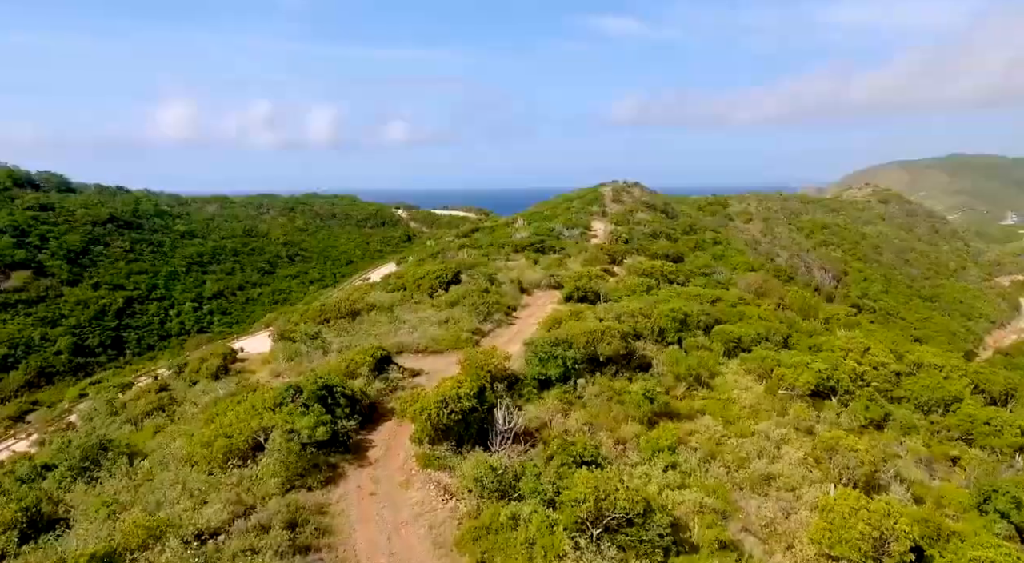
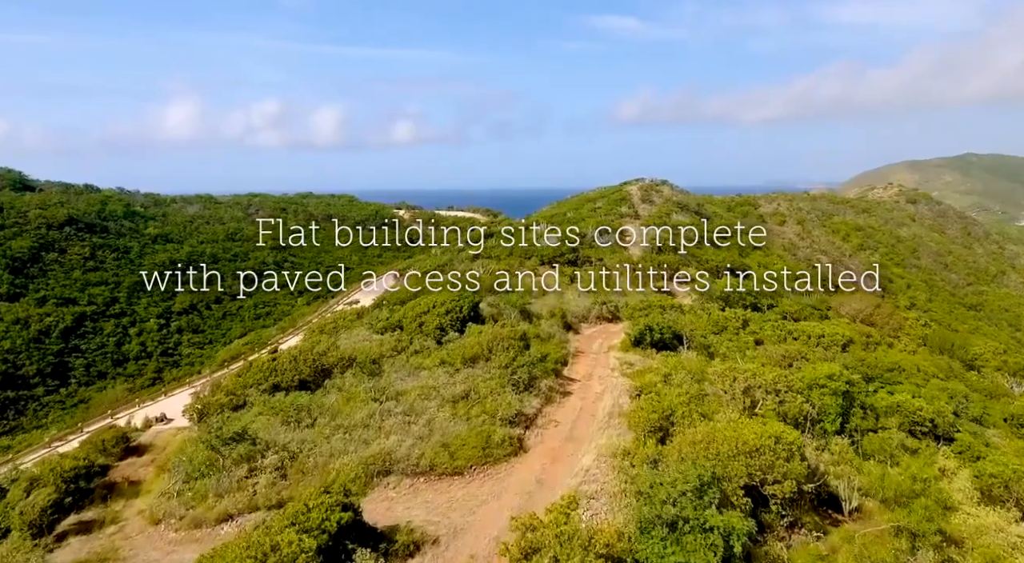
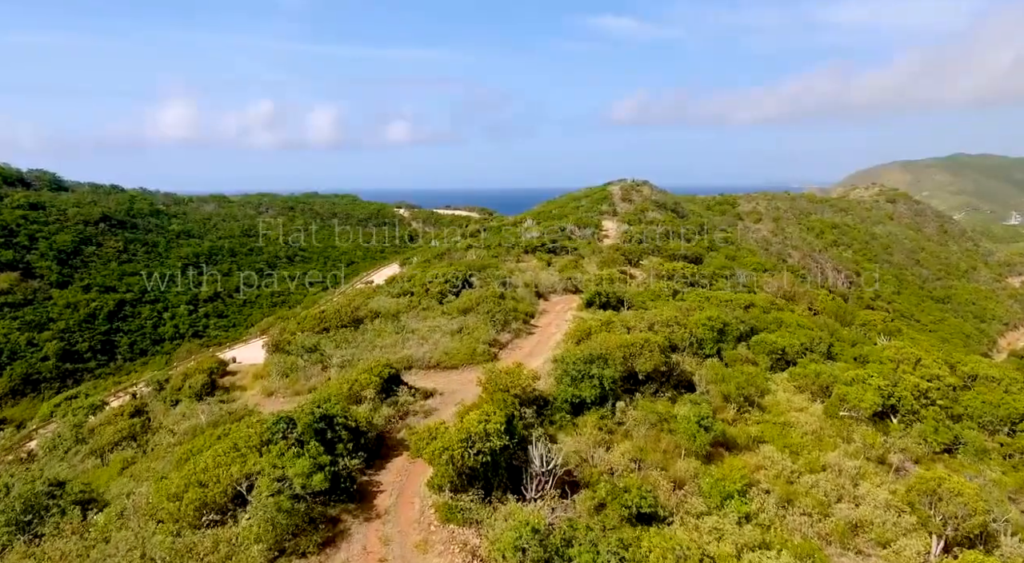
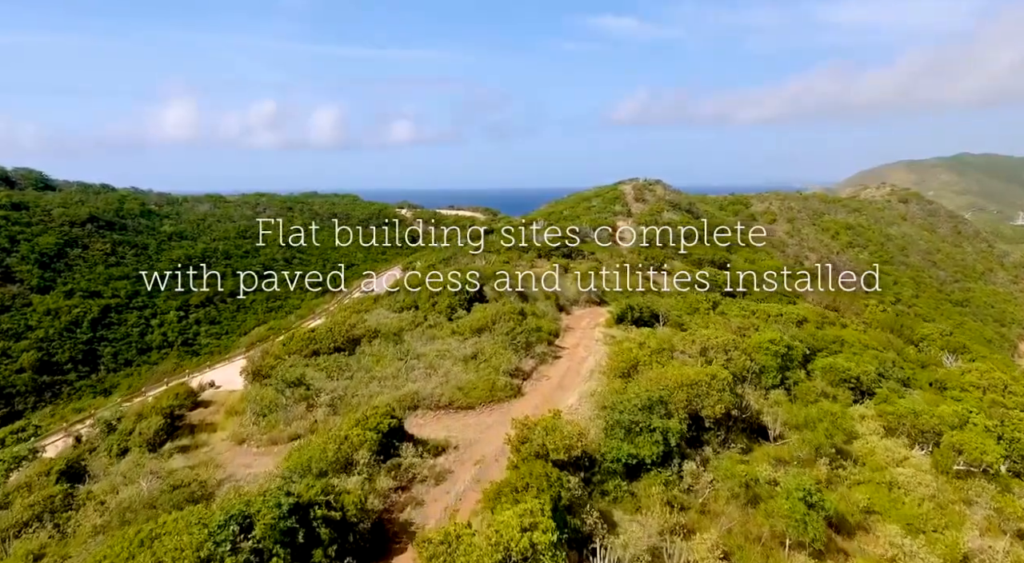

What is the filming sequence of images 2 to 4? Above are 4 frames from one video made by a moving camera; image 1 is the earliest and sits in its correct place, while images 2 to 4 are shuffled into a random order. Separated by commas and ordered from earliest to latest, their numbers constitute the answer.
3, 4, 2
